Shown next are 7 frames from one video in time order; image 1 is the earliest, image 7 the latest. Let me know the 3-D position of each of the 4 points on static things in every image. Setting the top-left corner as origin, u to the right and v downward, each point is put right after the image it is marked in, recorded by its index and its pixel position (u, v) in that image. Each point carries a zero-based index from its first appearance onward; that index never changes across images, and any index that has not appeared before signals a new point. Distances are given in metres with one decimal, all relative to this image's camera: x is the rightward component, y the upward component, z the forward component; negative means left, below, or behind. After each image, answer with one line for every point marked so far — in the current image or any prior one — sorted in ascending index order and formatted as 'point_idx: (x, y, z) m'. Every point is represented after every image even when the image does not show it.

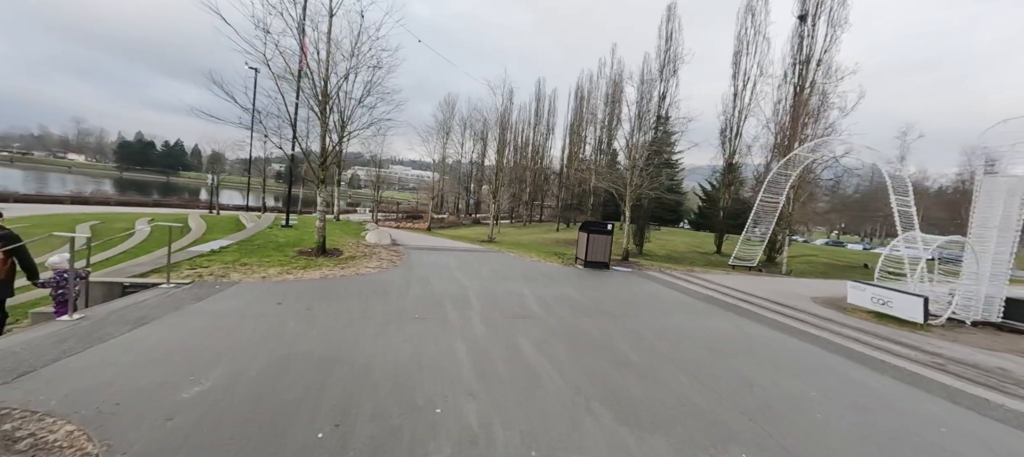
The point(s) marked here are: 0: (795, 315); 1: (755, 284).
0: (+6.2, -1.9, +8.5) m
1: (+7.8, -1.8, +12.3) m
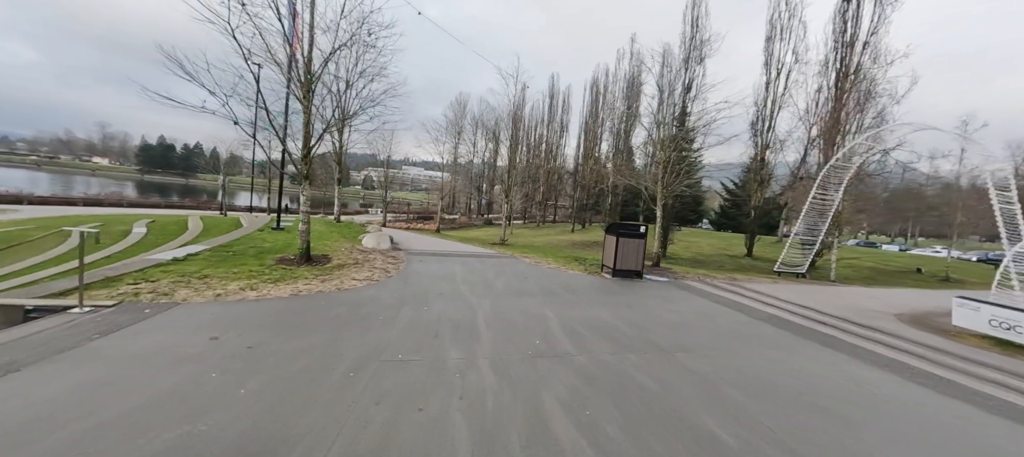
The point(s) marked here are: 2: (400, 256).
0: (+6.6, -1.9, +6.7) m
1: (+8.3, -1.9, +10.4) m
2: (-2.9, -0.7, +10.2) m
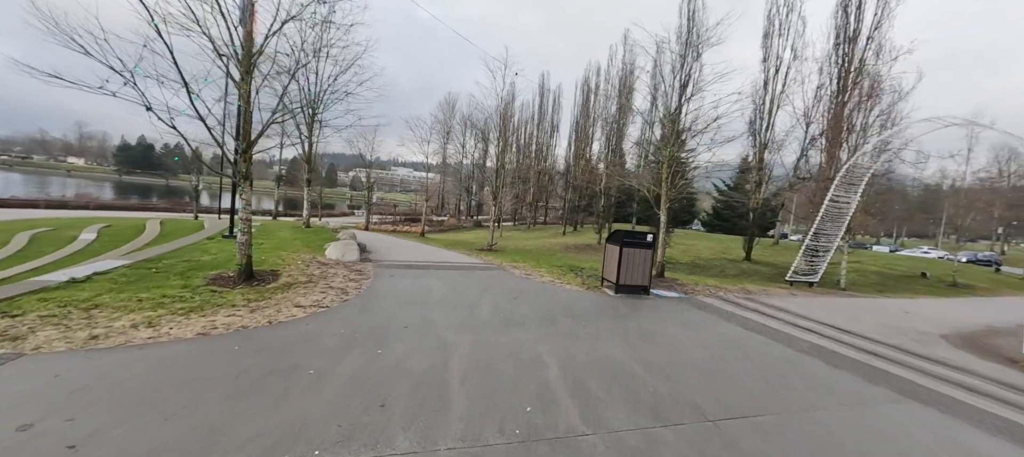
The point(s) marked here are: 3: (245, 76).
0: (+6.3, -2.1, +5.5) m
1: (+8.0, -2.0, +9.2) m
2: (-3.2, -0.9, +8.7) m
3: (-4.7, +2.7, +6.9) m
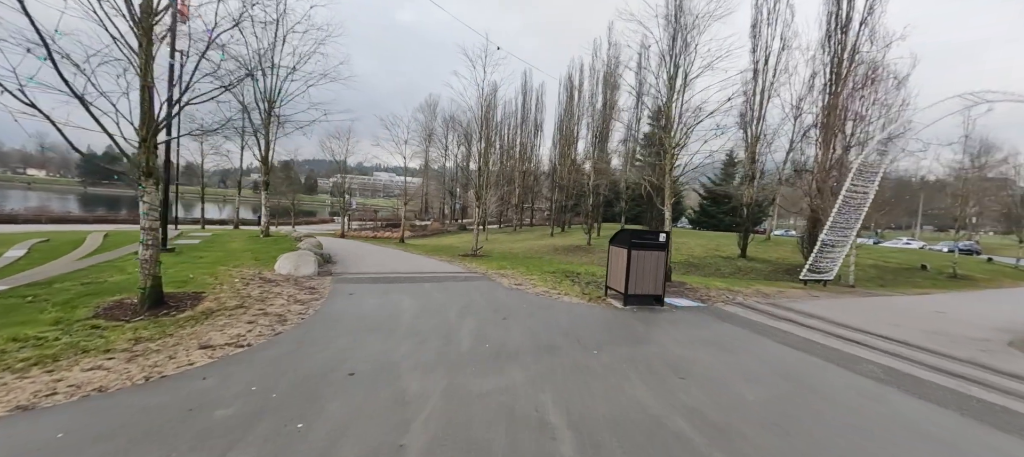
0: (+6.2, -1.9, +4.3) m
1: (+7.7, -1.9, +8.1) m
2: (-3.5, -1.1, +7.1) m
3: (-5.0, +2.5, +5.3) m
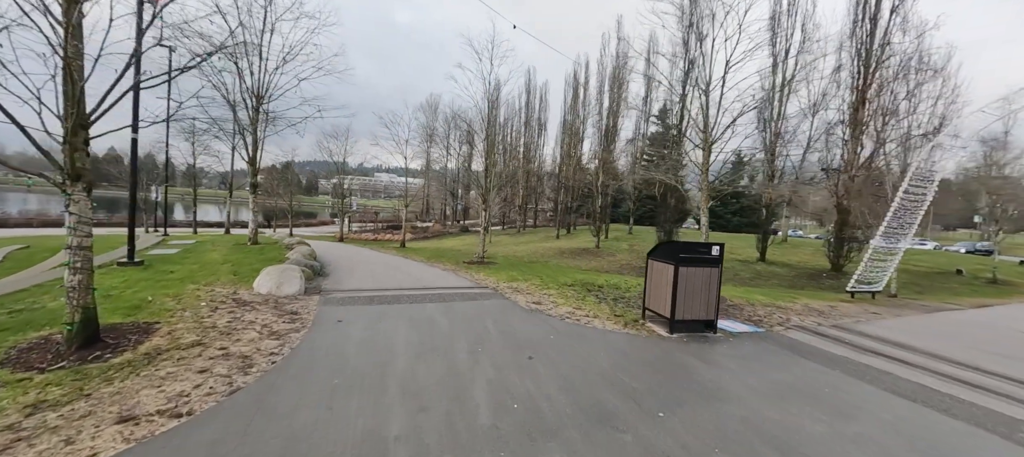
0: (+6.6, -2.1, +3.1) m
1: (+8.0, -2.0, +6.9) m
2: (-3.1, -1.3, +6.0) m
3: (-4.7, +2.3, +4.1) m
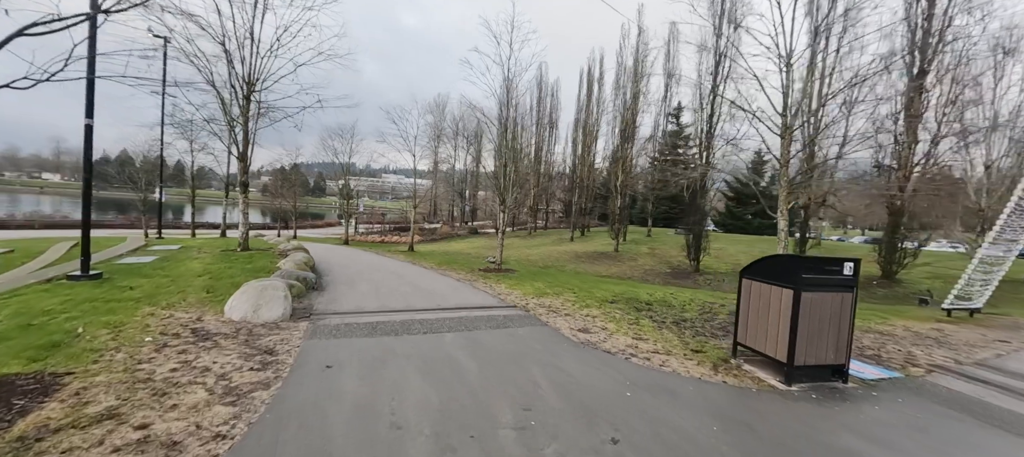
0: (+7.1, -2.2, +1.4) m
1: (+8.6, -2.1, +5.2) m
2: (-2.6, -1.4, +4.5) m
3: (-4.1, +2.2, +2.7) m
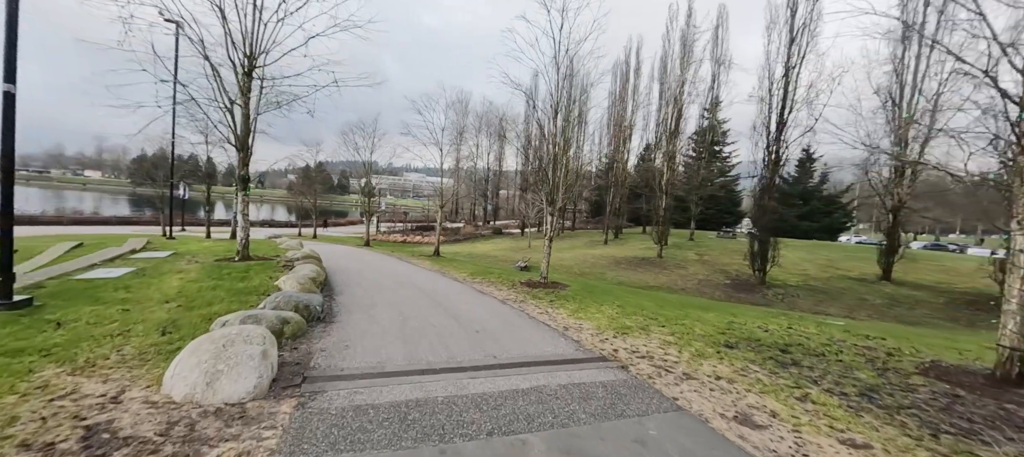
0: (+7.9, -2.5, -1.2) m
1: (+9.6, -2.4, +2.5) m
2: (-1.6, -1.5, +2.4) m
3: (-3.2, +2.1, +0.6) m
